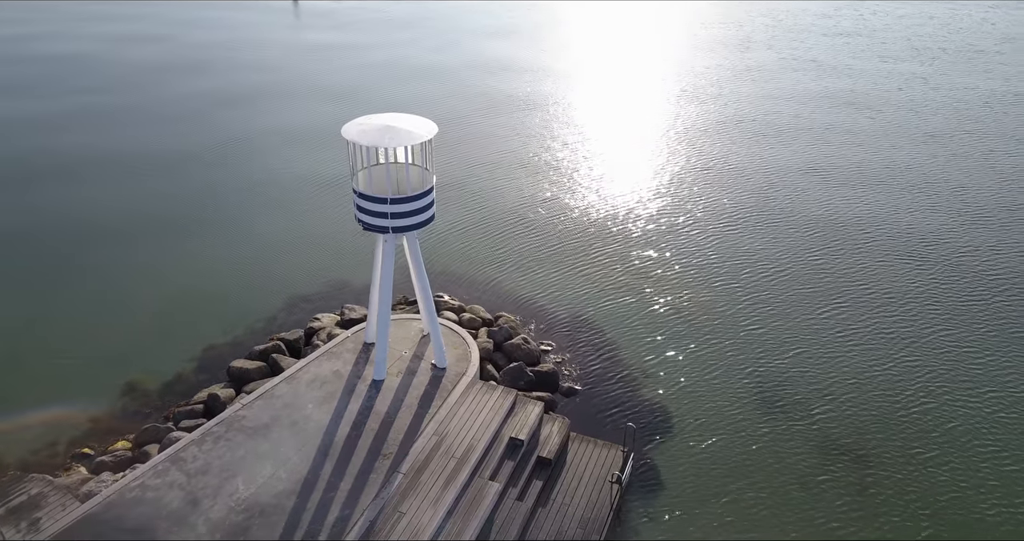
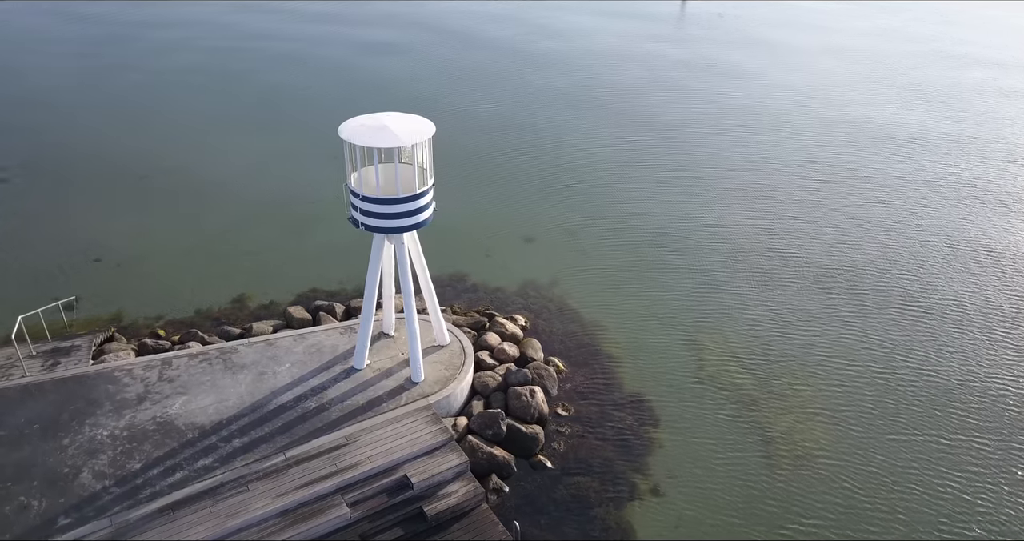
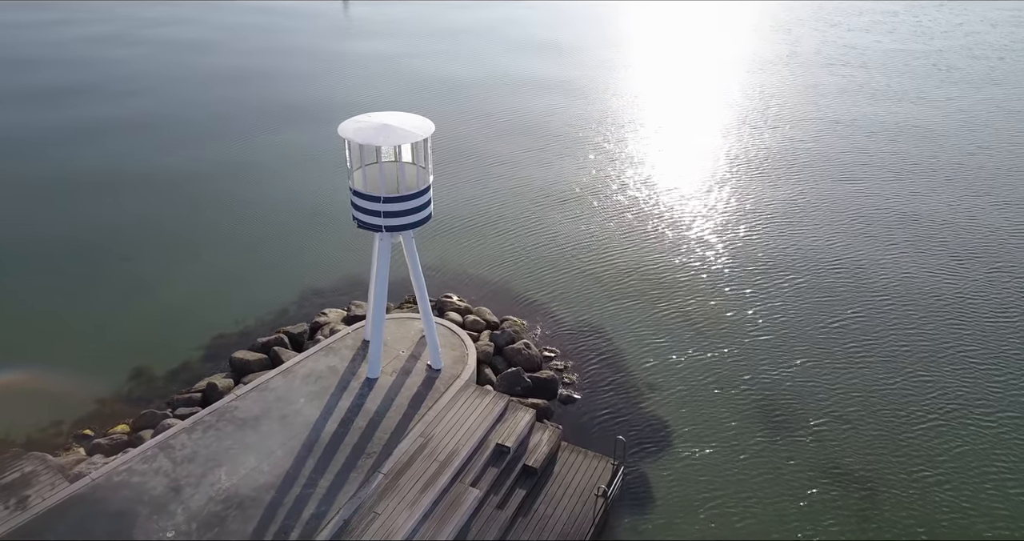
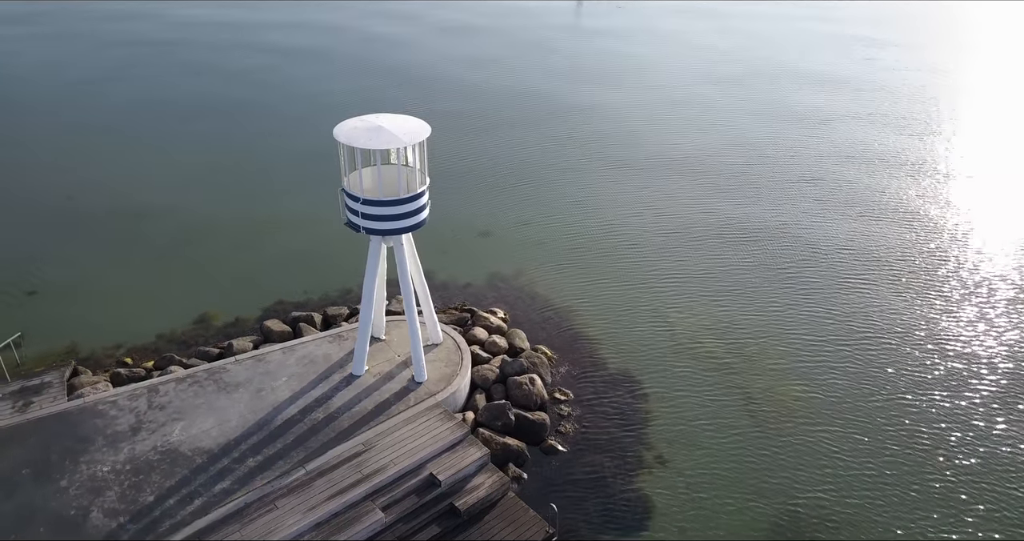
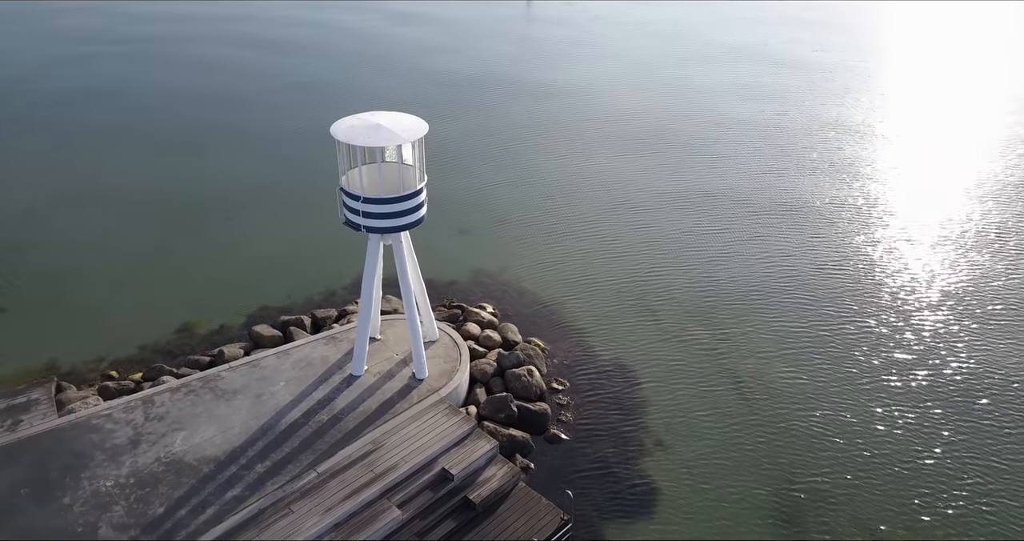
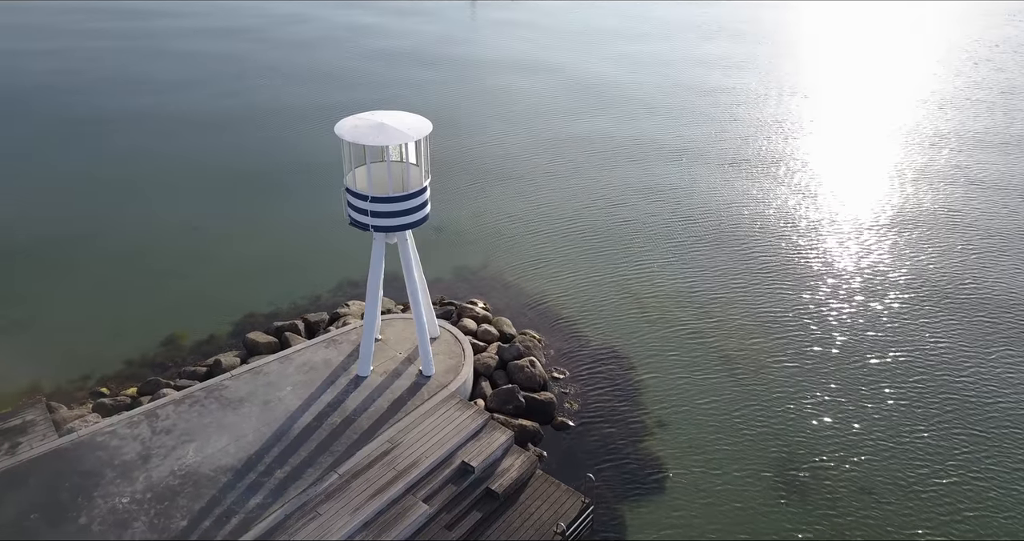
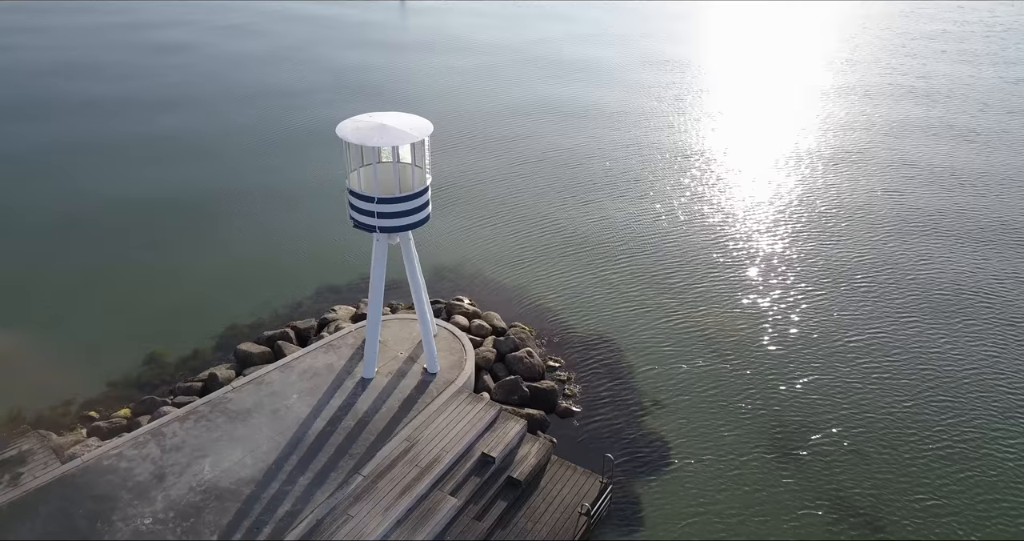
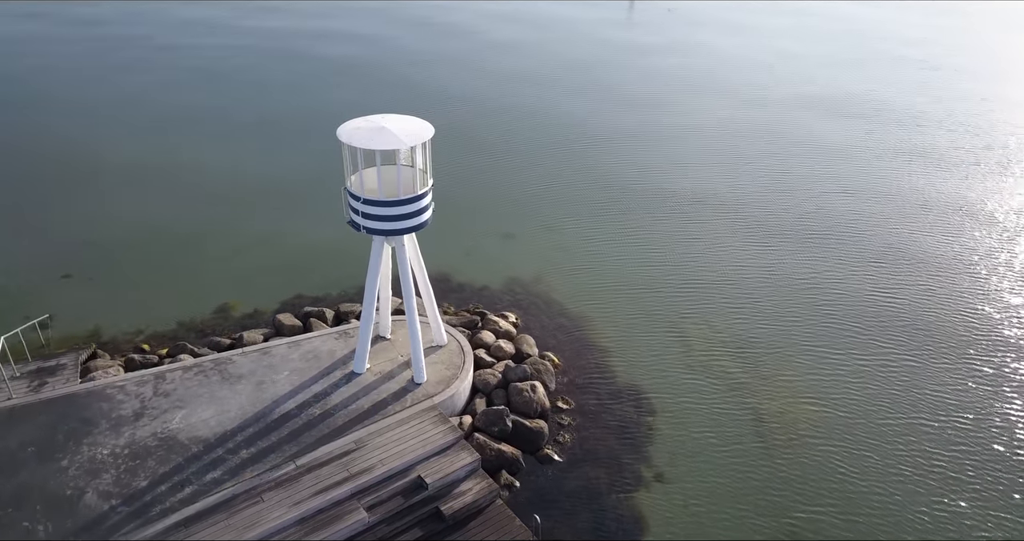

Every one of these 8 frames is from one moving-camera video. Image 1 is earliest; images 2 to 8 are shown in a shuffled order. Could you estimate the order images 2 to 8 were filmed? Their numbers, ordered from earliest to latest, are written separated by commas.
3, 7, 6, 5, 4, 8, 2
